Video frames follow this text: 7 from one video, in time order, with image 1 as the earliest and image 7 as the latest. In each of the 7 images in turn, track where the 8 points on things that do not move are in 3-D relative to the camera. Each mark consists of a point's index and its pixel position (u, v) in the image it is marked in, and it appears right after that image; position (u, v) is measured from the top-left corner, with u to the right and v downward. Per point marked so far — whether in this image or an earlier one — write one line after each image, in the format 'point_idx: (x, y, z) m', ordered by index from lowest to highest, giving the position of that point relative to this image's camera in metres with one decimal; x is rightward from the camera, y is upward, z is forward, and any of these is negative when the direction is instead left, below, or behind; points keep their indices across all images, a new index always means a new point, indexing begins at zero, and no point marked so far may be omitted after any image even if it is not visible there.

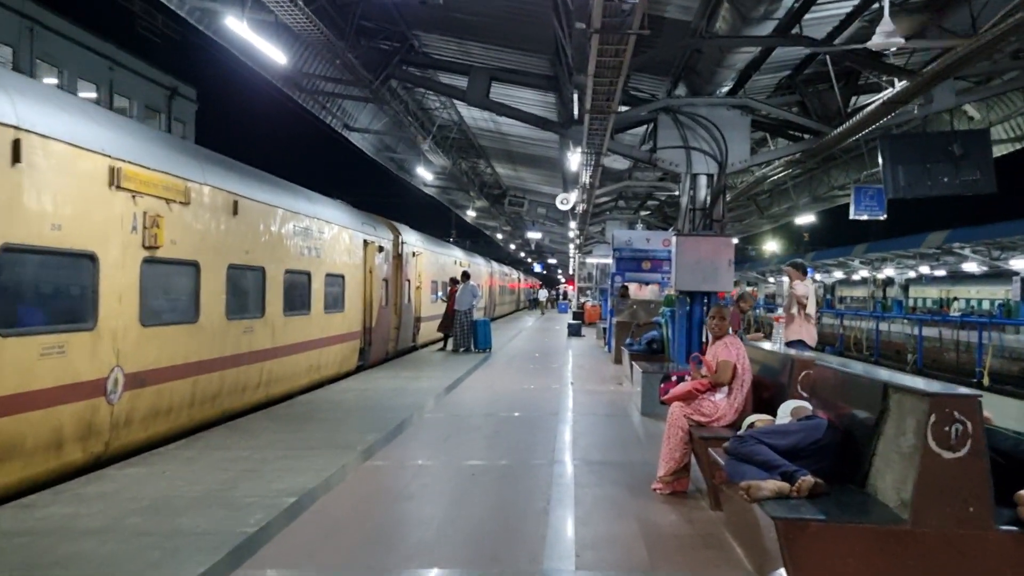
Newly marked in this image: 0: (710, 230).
0: (+2.1, +0.6, +9.4) m
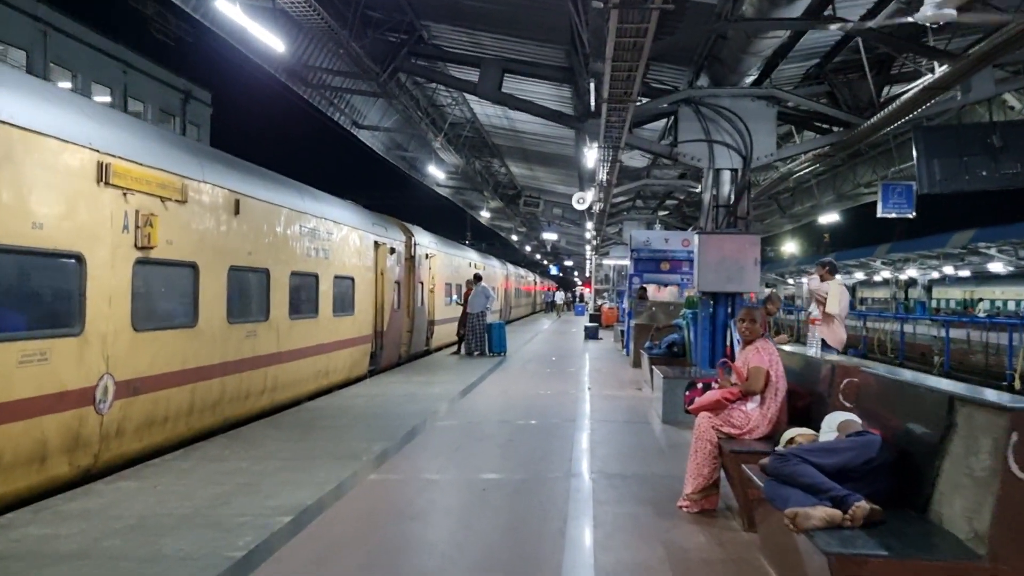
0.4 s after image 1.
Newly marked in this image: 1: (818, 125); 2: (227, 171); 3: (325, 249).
0: (+2.3, +0.6, +9.0) m
1: (+3.4, +1.8, +9.7) m
2: (-2.8, +1.1, +8.6) m
3: (-2.5, +0.5, +11.6) m
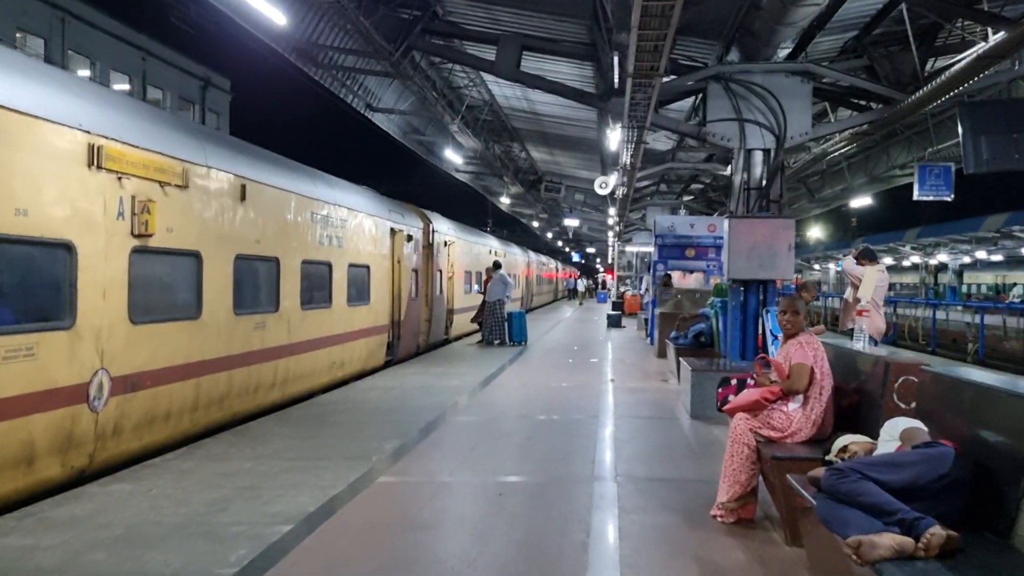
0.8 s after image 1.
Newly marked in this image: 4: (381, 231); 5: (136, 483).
0: (+2.5, +0.7, +8.5) m
1: (+3.6, +1.9, +9.2) m
2: (-2.6, +1.2, +8.2) m
3: (-2.2, +0.7, +11.2) m
4: (-2.0, +0.9, +13.3) m
5: (-2.5, -1.3, +5.8) m
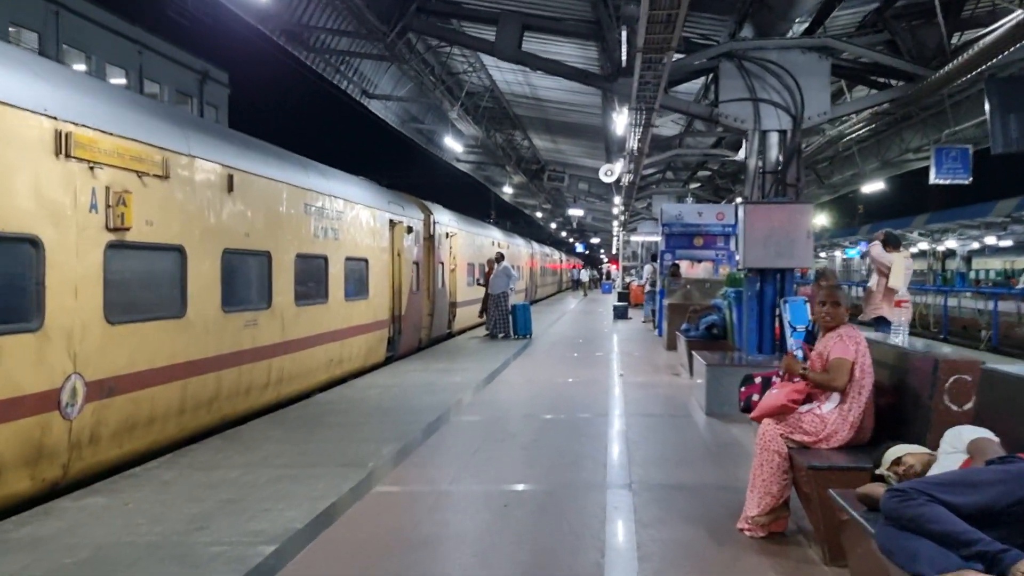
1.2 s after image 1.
0: (+2.5, +0.8, +8.0) m
1: (+3.6, +2.1, +8.7) m
2: (-2.6, +1.3, +7.7) m
3: (-2.2, +0.7, +10.8) m
4: (-1.9, +0.9, +12.9) m
5: (-2.4, -1.3, +5.4) m
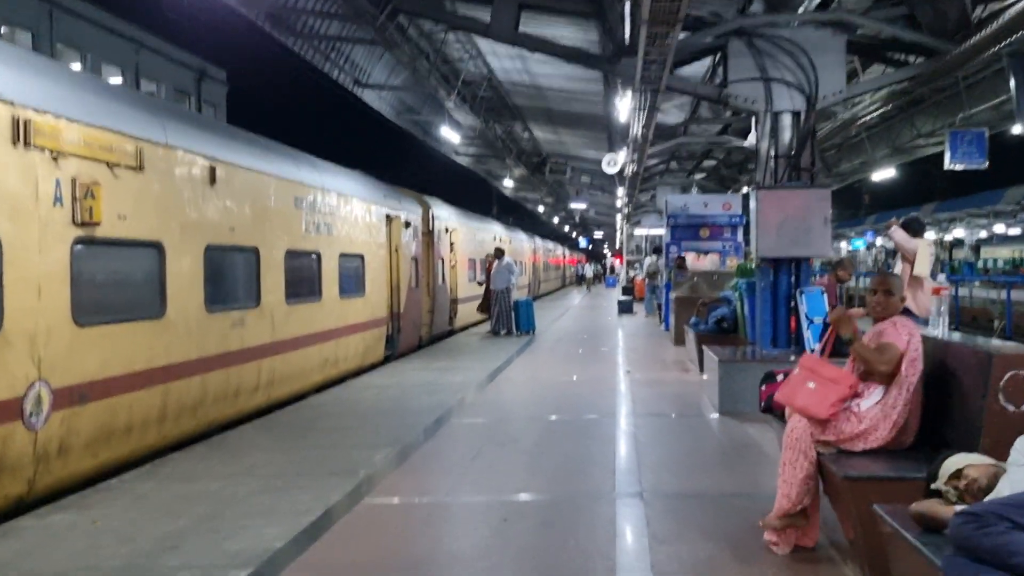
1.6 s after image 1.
0: (+2.5, +0.9, +7.6) m
1: (+3.6, +2.2, +8.2) m
2: (-2.6, +1.3, +7.3) m
3: (-2.2, +0.8, +10.4) m
4: (-1.9, +1.0, +12.5) m
5: (-2.4, -1.3, +5.0) m
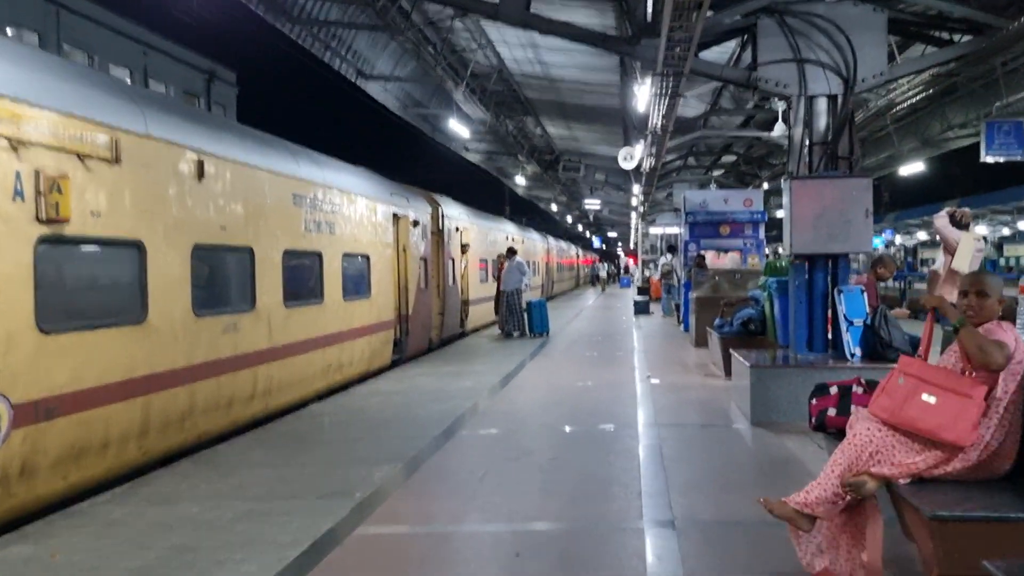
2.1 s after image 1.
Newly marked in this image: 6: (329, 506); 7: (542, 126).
0: (+2.6, +0.9, +7.0) m
1: (+3.6, +2.2, +7.6) m
2: (-2.5, +1.3, +6.8) m
3: (-2.0, +0.7, +9.8) m
4: (-1.8, +1.0, +11.9) m
5: (-2.4, -1.3, +4.4) m
6: (-1.0, -1.2, +4.8) m
7: (+0.6, +3.2, +17.3) m
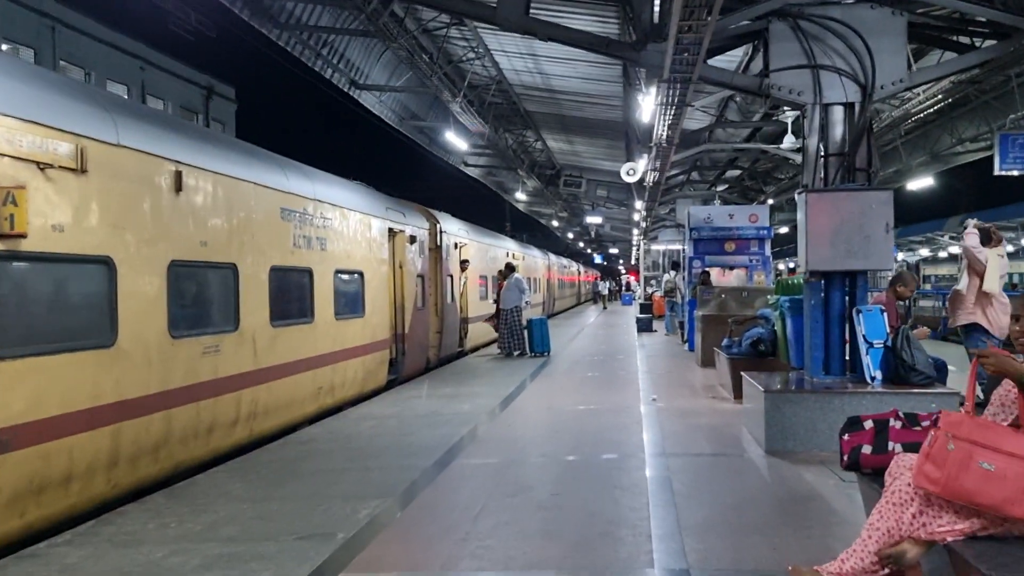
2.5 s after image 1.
0: (+2.6, +0.8, +6.6) m
1: (+3.6, +2.0, +7.2) m
2: (-2.5, +1.1, +6.4) m
3: (-2.1, +0.5, +9.4) m
4: (-1.8, +0.7, +11.5) m
5: (-2.4, -1.4, +4.0) m
6: (-1.0, -1.3, +4.4) m
7: (+0.6, +2.8, +16.9) m
